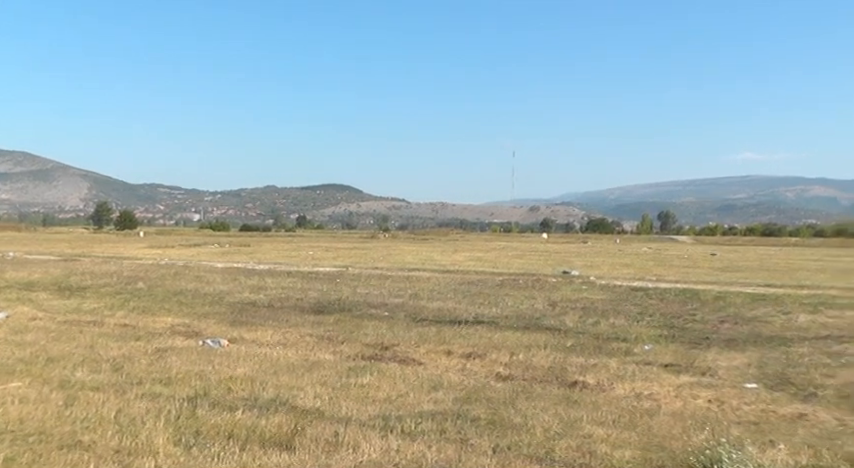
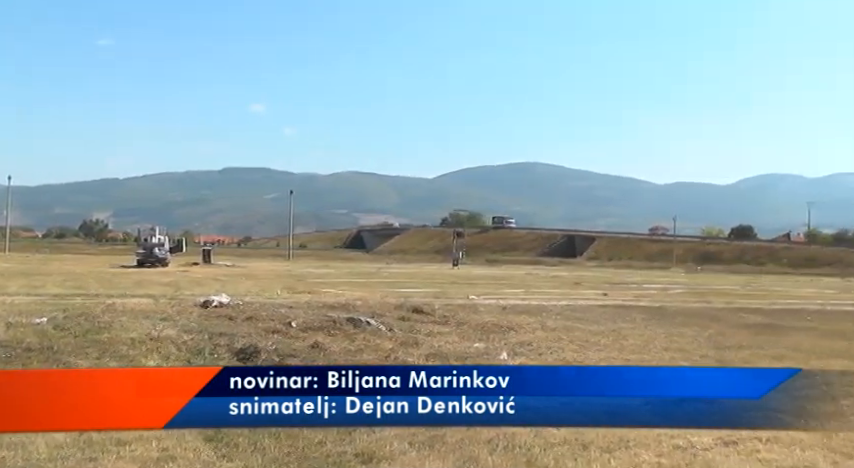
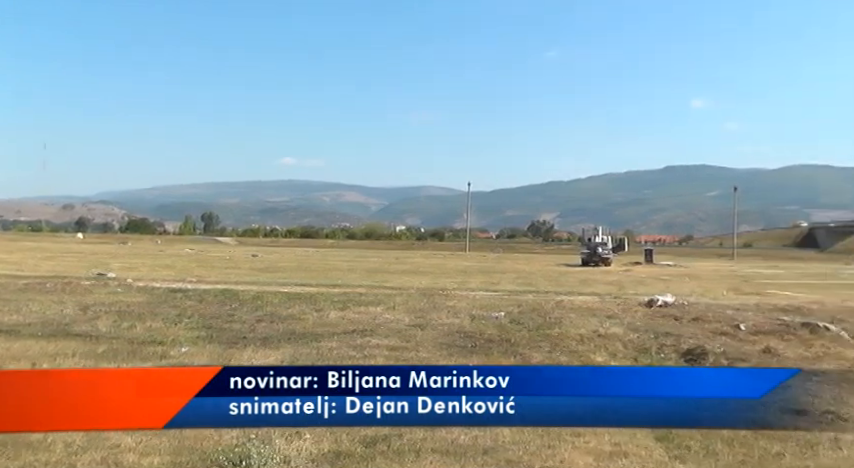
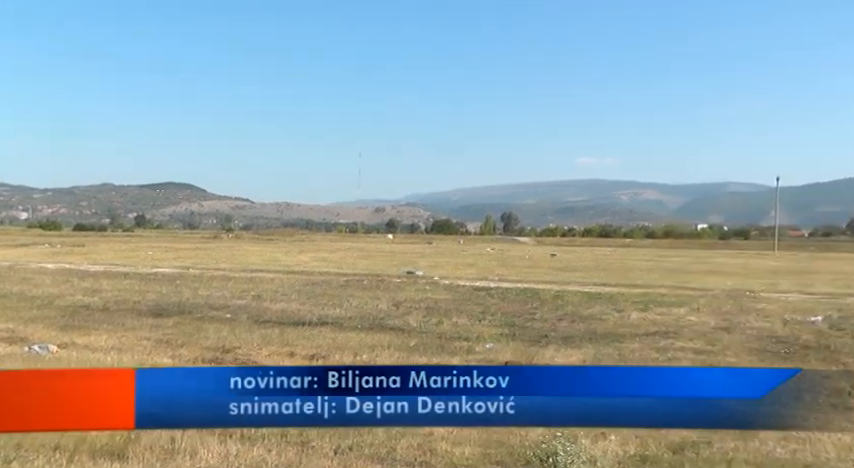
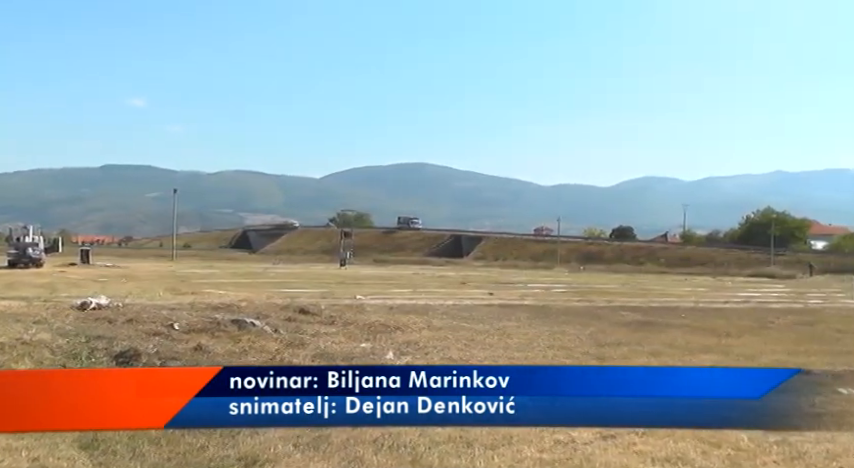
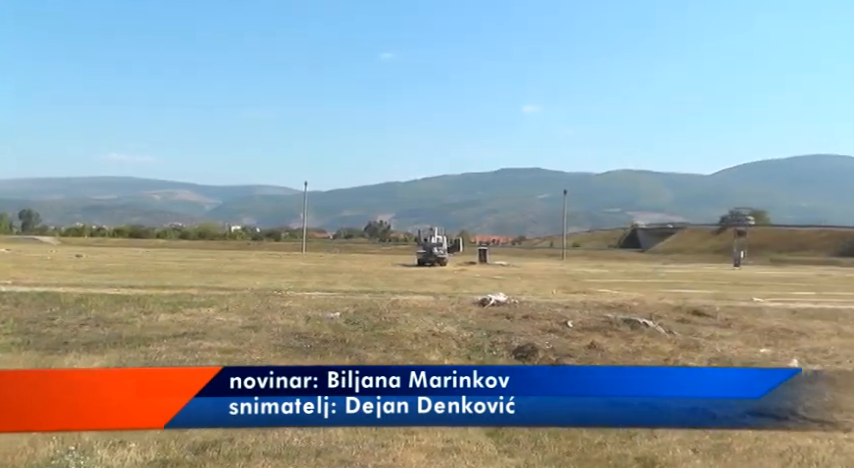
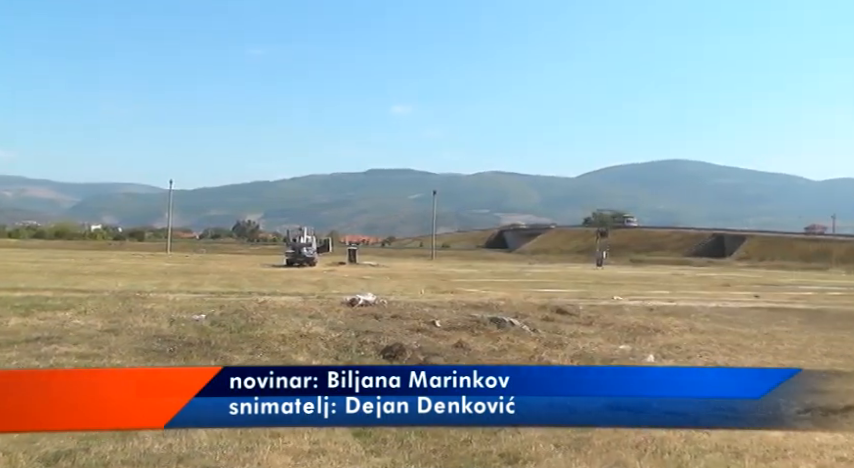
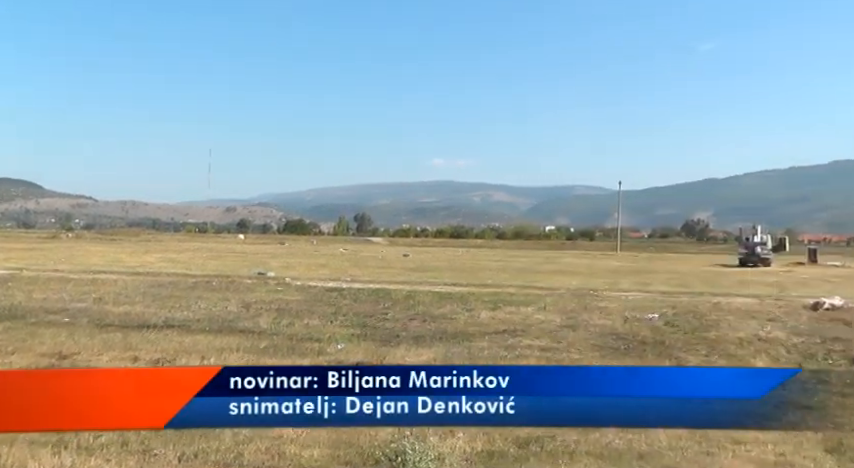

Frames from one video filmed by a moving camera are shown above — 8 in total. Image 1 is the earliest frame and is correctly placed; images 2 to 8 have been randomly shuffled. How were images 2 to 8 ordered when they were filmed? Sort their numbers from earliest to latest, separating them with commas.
4, 8, 3, 6, 7, 2, 5
